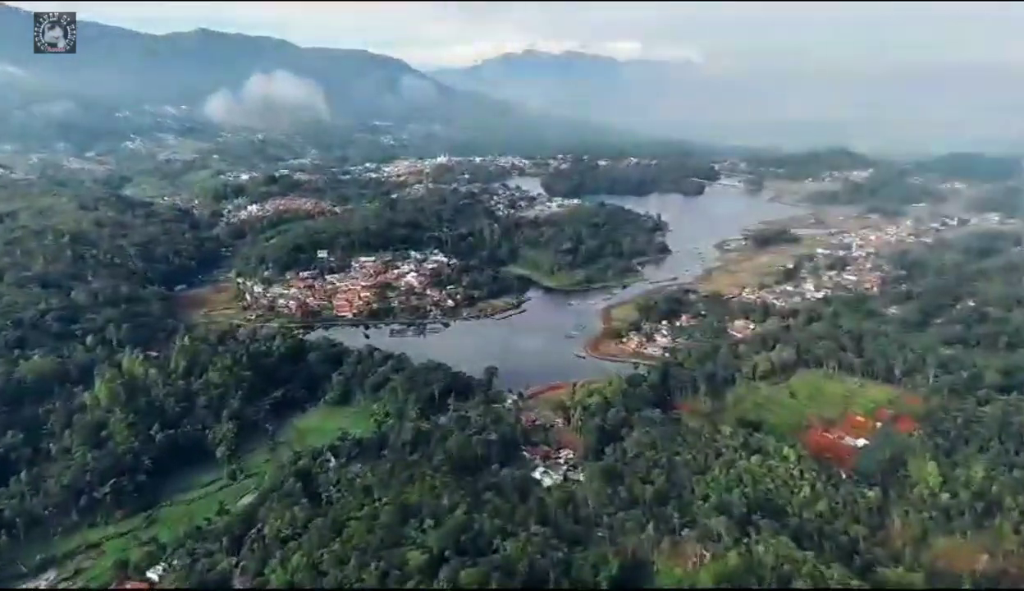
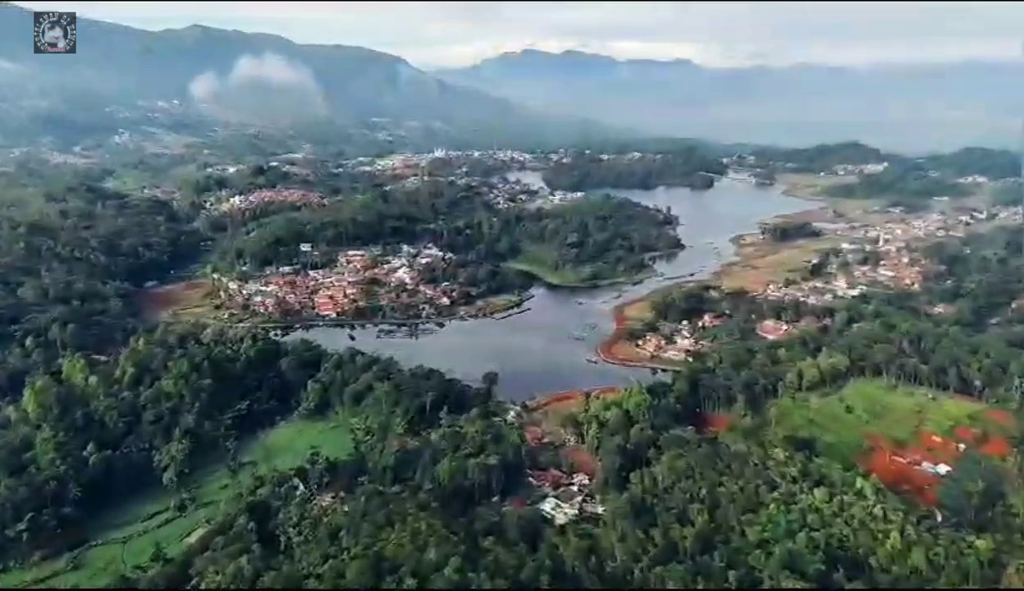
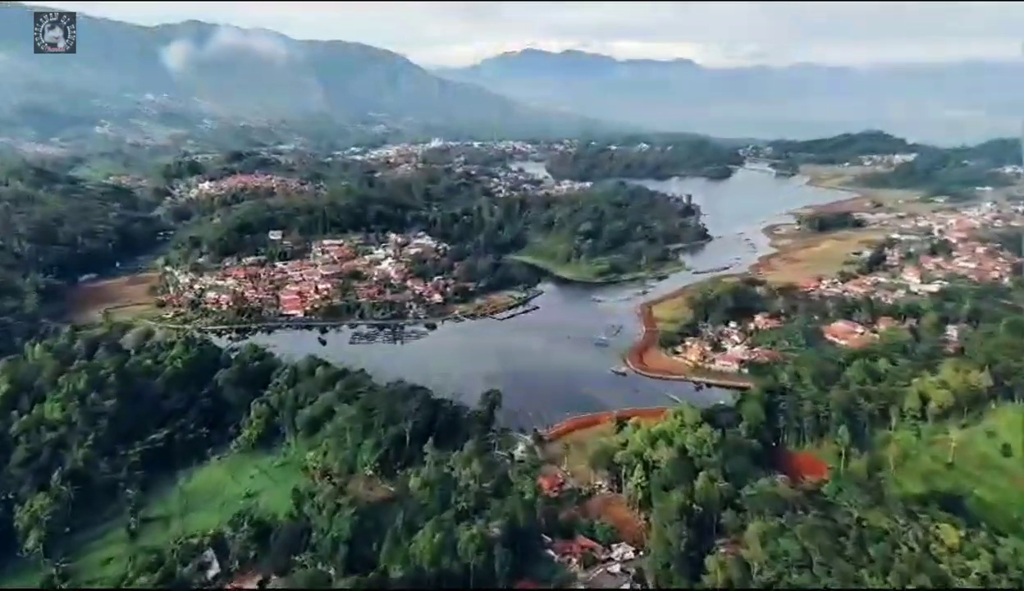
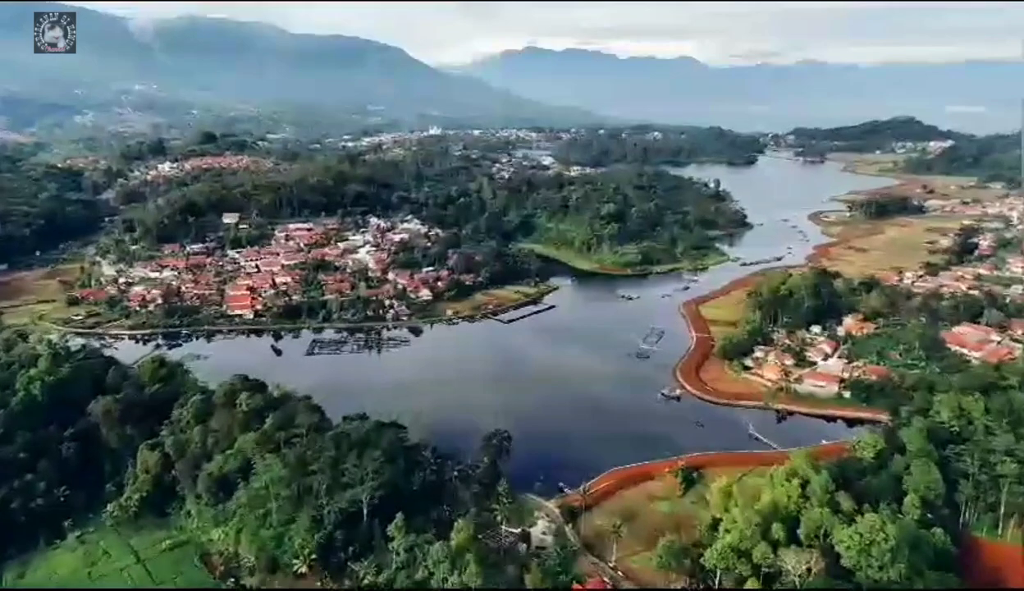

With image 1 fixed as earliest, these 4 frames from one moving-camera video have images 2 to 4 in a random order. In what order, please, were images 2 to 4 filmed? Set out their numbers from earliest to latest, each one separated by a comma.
2, 3, 4
